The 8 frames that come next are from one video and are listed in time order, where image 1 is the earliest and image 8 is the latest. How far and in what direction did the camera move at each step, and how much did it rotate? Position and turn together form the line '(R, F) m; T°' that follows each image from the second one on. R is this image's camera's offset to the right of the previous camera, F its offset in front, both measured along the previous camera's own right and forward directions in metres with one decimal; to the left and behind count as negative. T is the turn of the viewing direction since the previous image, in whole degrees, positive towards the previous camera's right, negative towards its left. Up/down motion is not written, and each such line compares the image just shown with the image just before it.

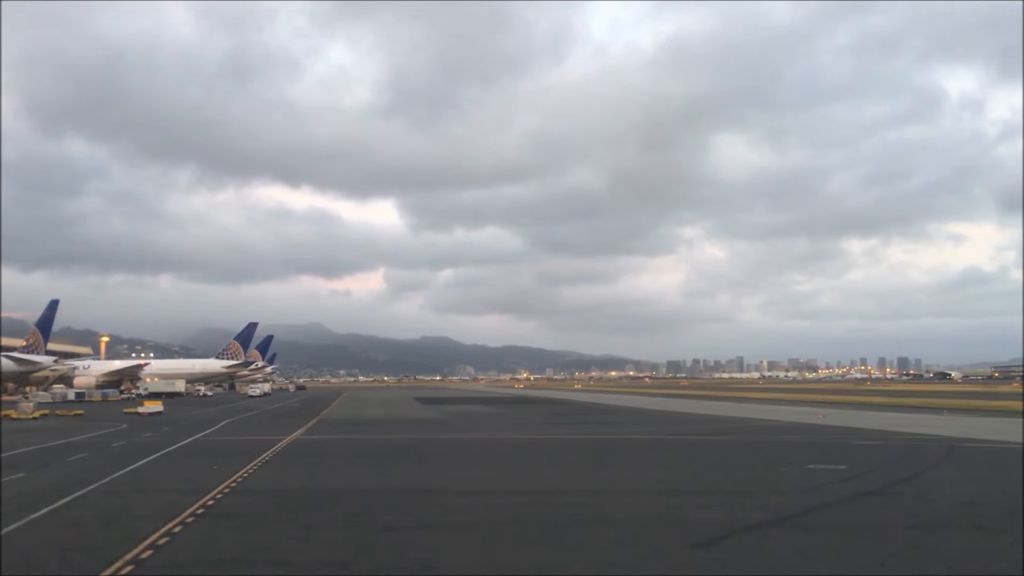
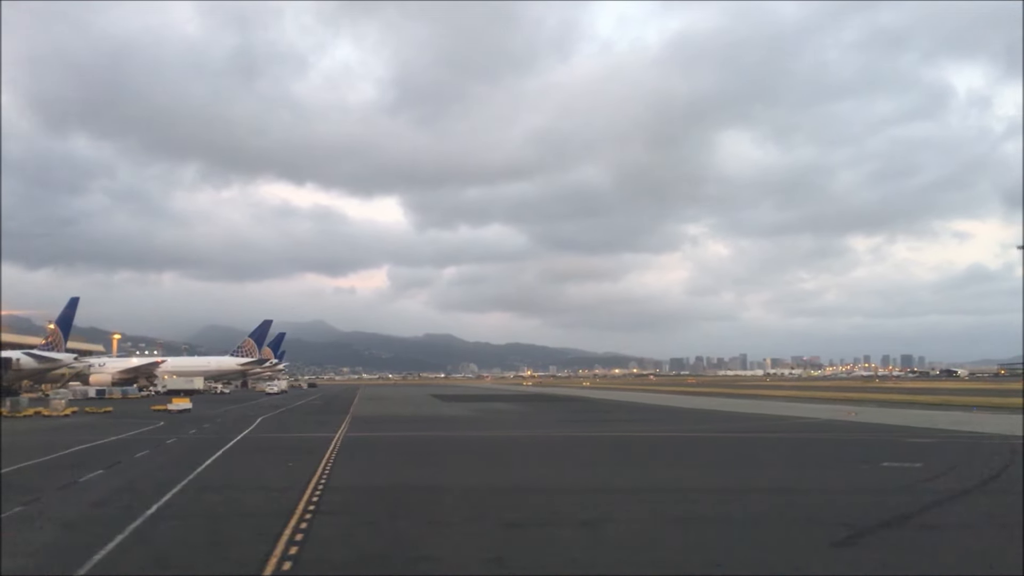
(-1.6, +0.1) m; 0°
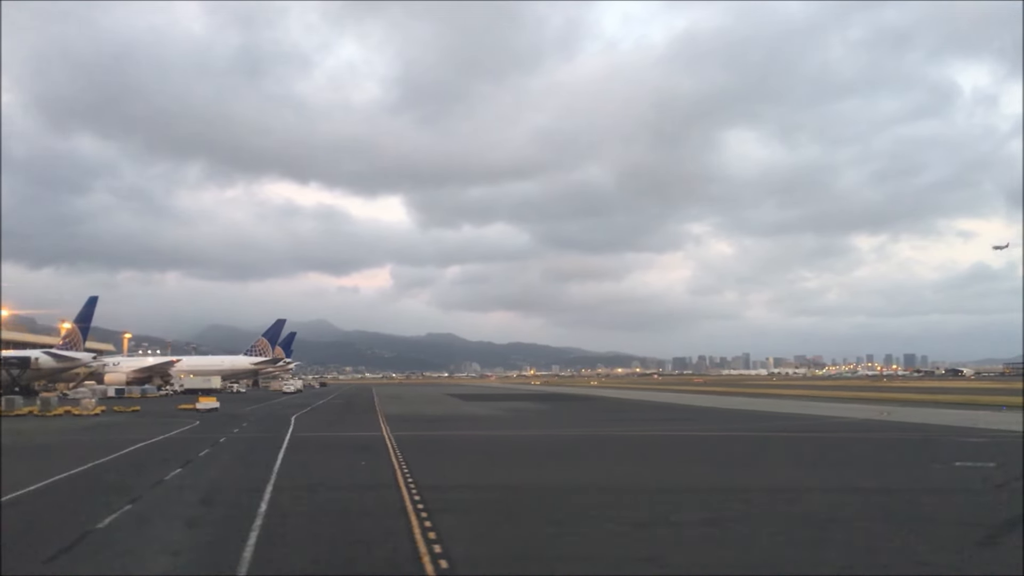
(-1.6, 0.0) m; 0°
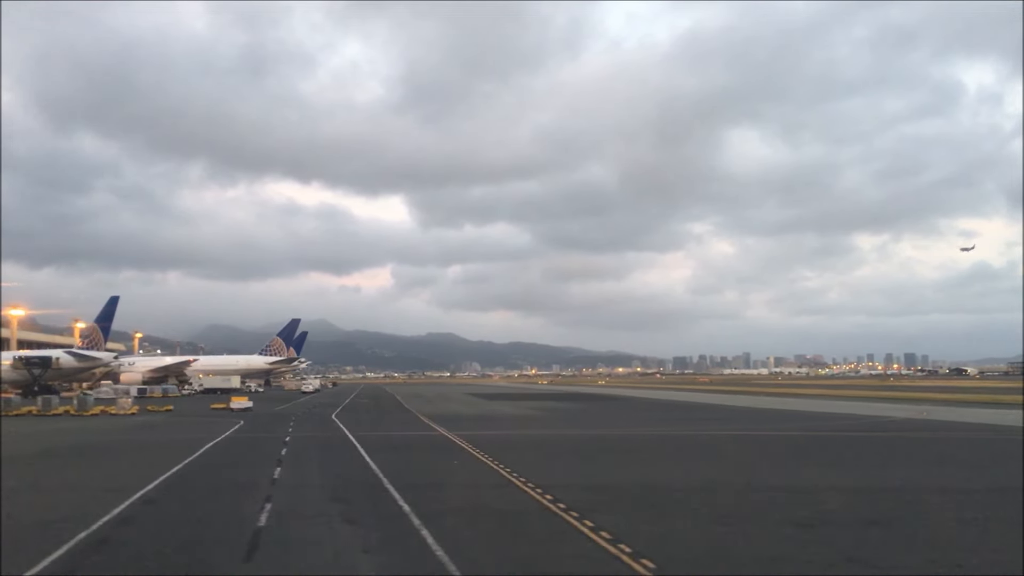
(-2.1, 0.0) m; 0°
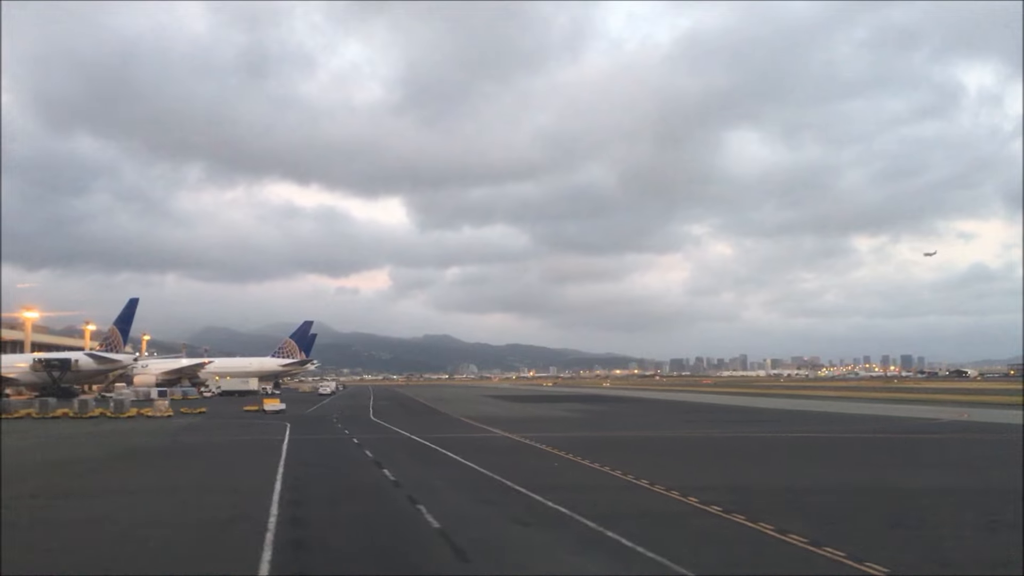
(-2.4, +0.1) m; 0°
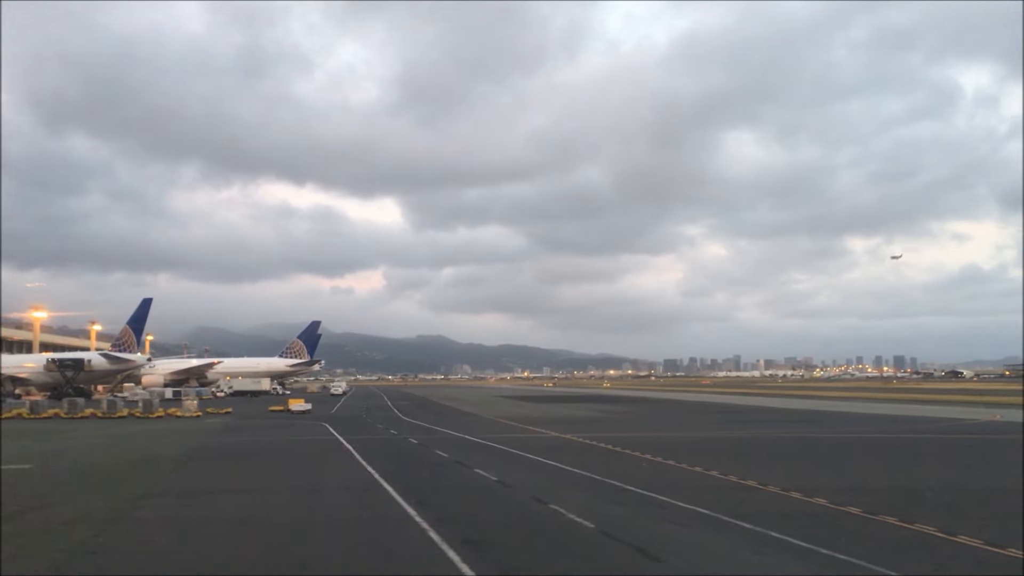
(-2.1, +0.1) m; 0°
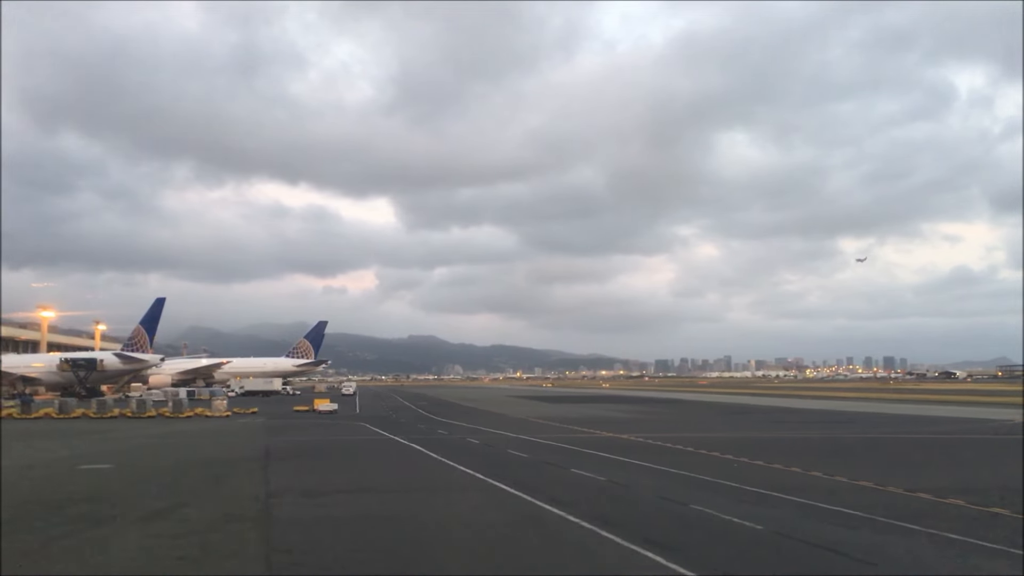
(-2.3, 0.0) m; 0°
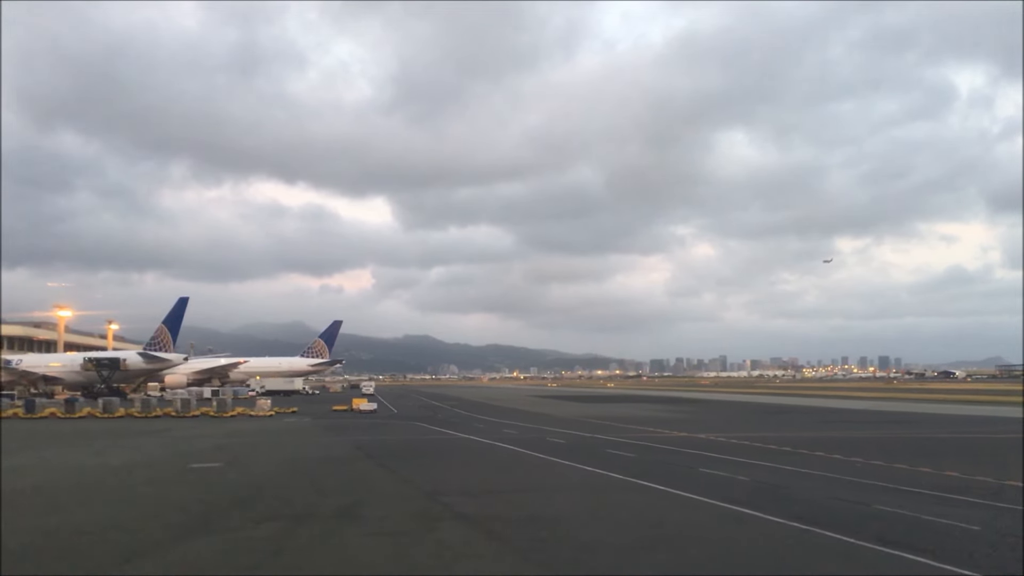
(-2.9, 0.0) m; 0°
